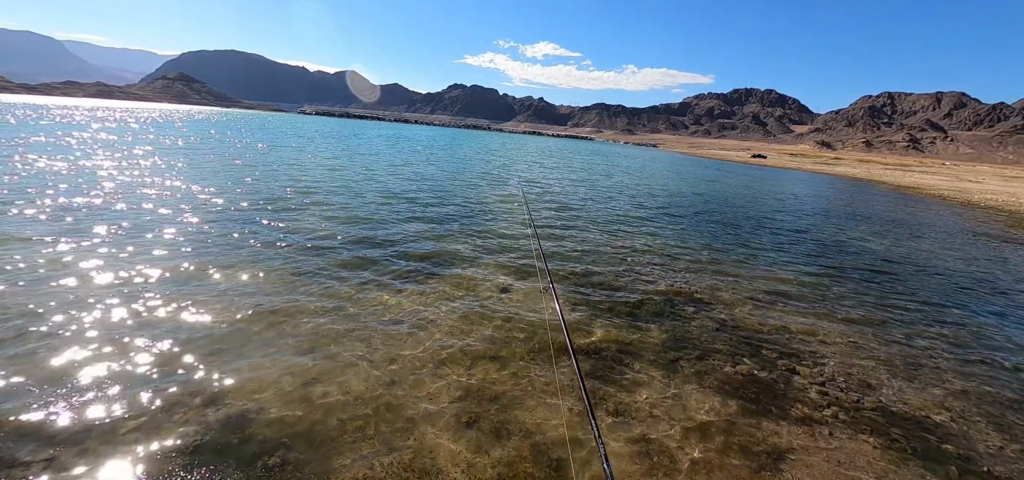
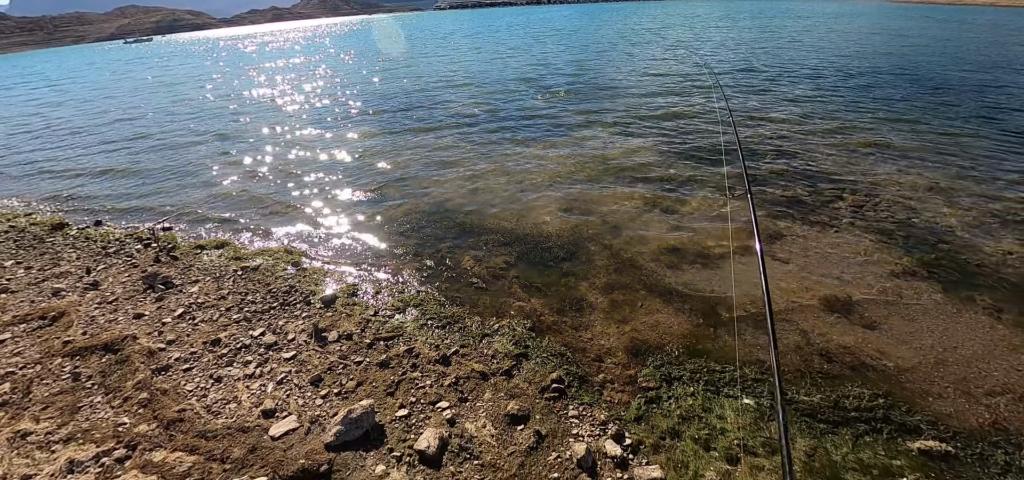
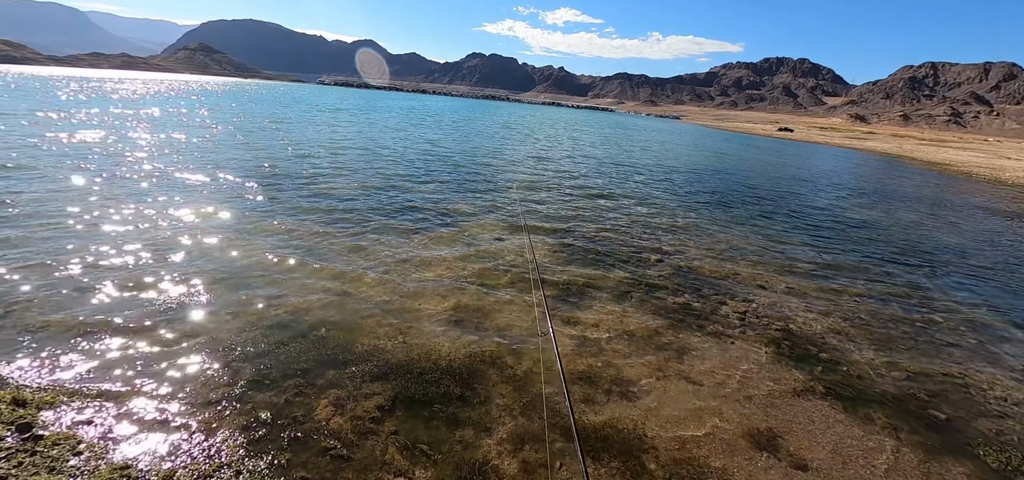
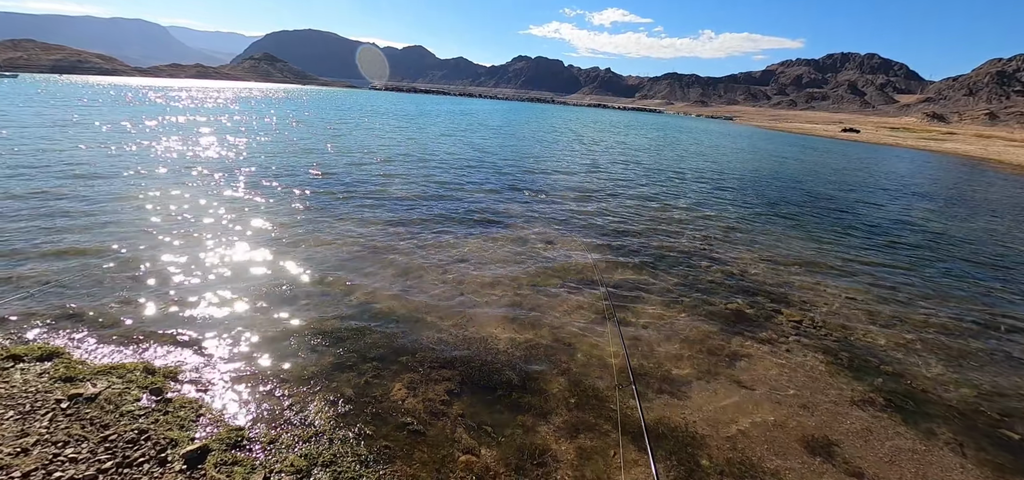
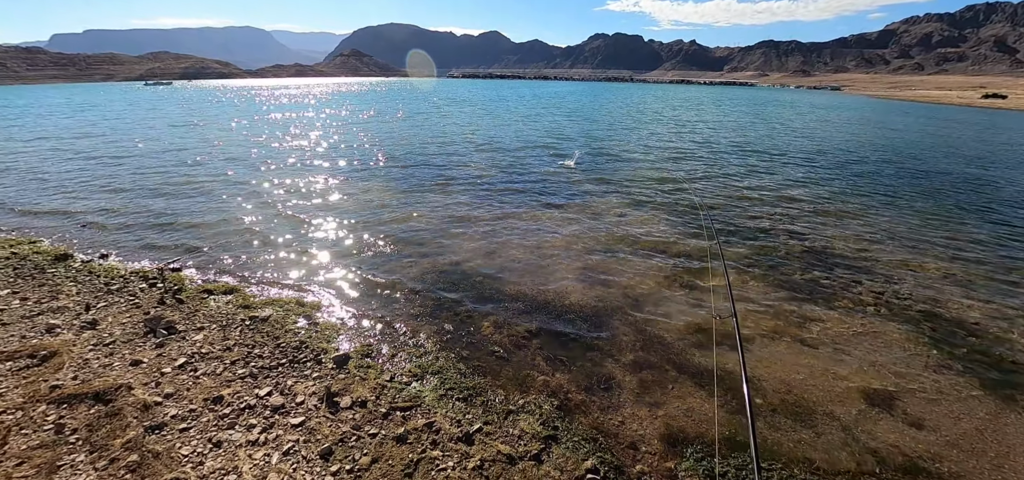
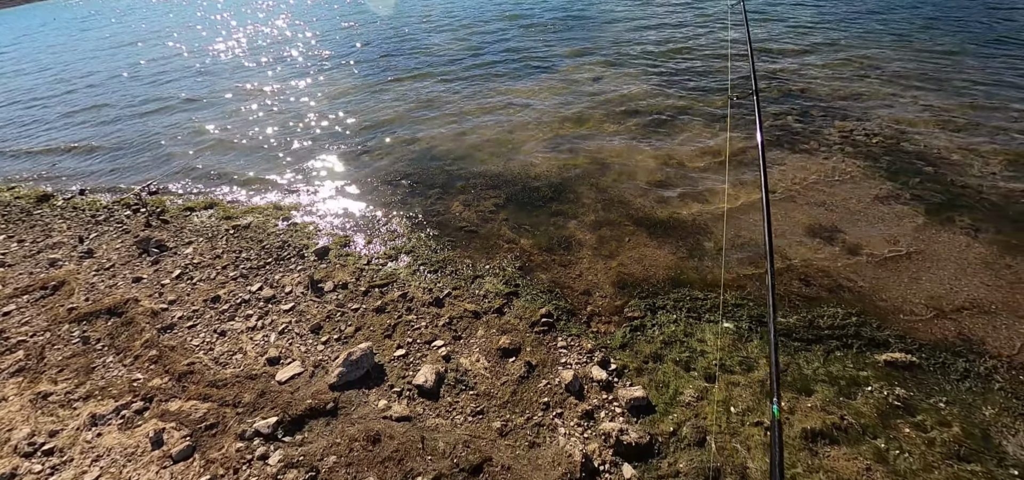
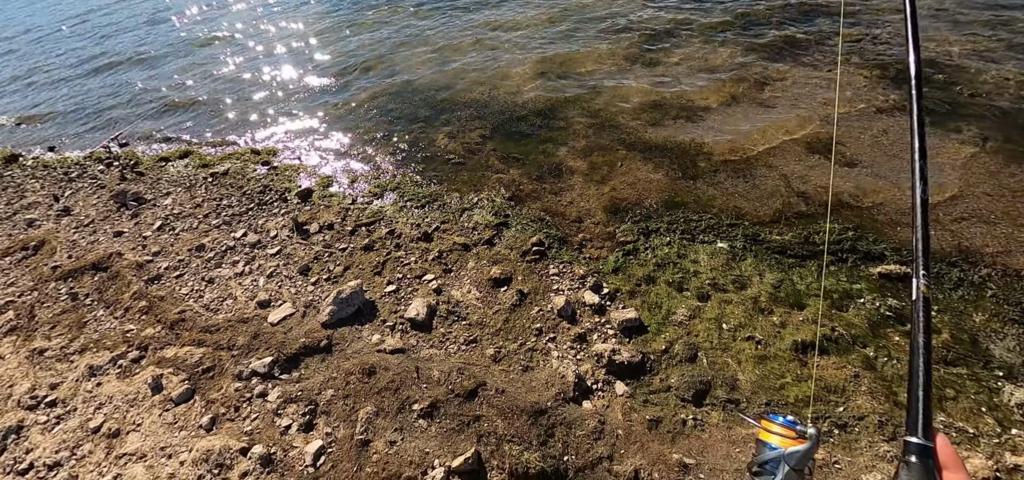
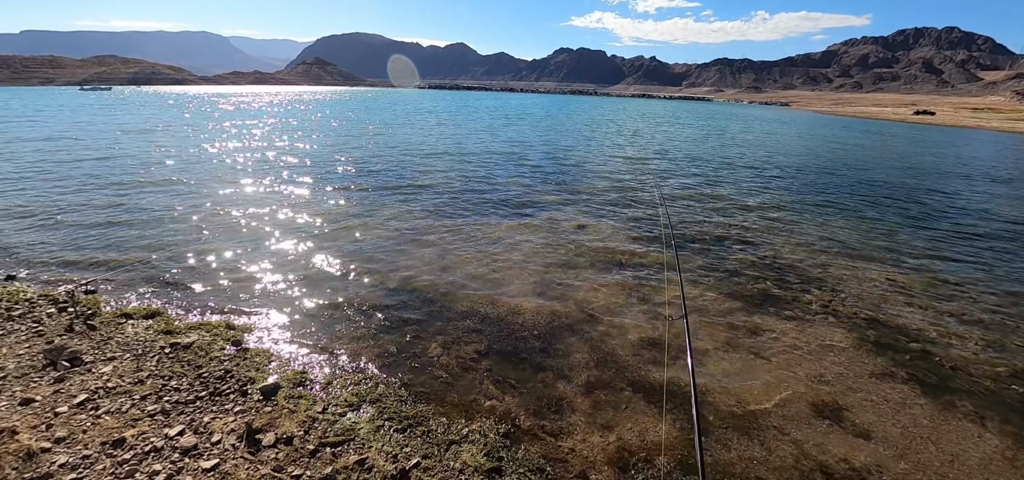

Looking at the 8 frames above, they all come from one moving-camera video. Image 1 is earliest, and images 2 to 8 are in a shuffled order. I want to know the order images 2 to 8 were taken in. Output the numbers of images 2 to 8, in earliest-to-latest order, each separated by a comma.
3, 4, 8, 5, 2, 6, 7
